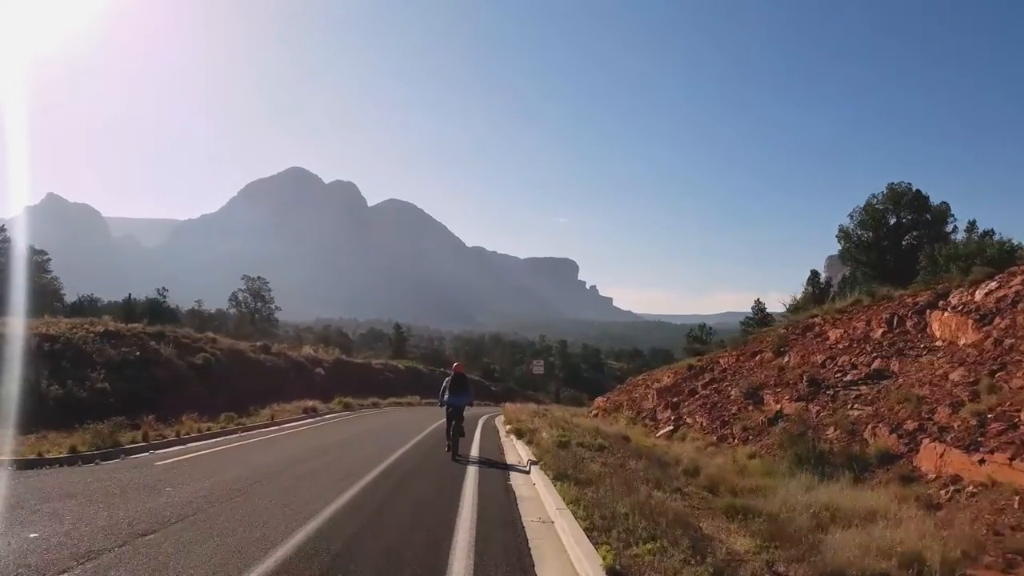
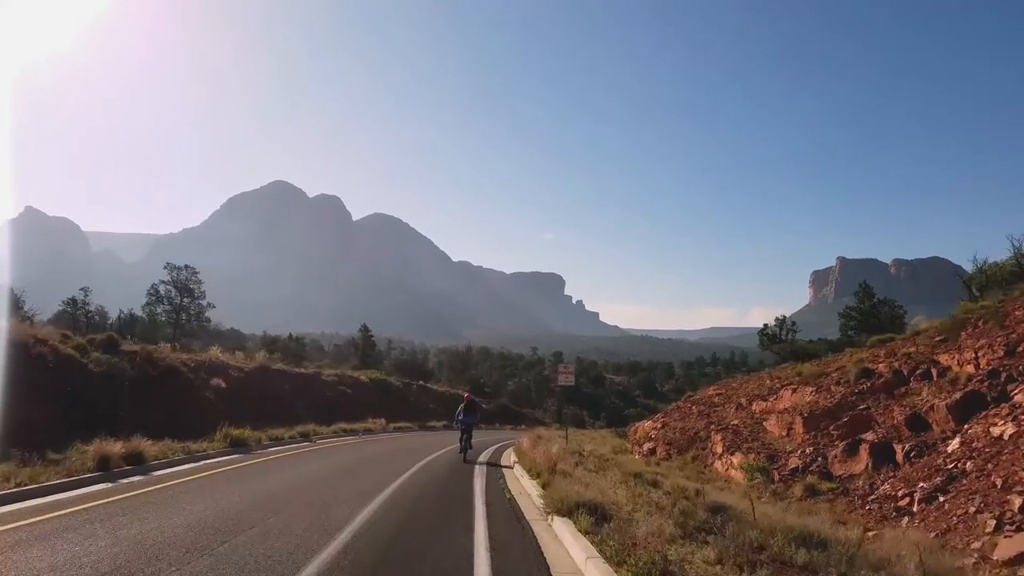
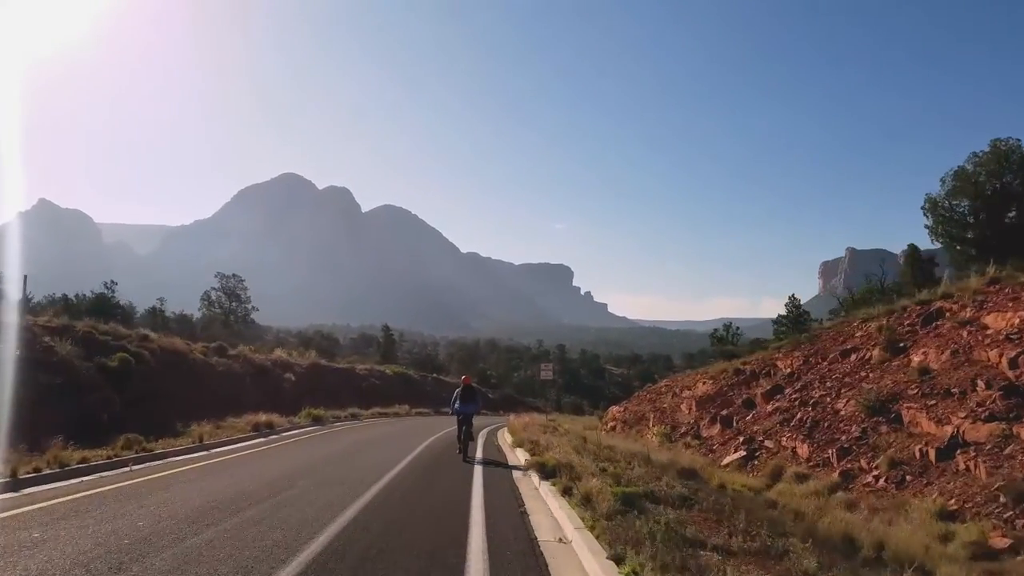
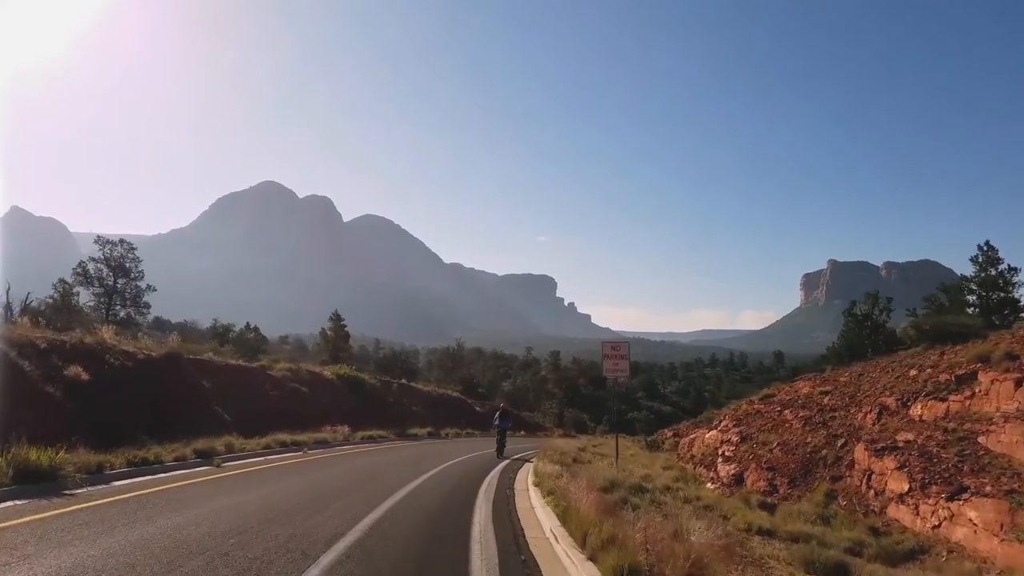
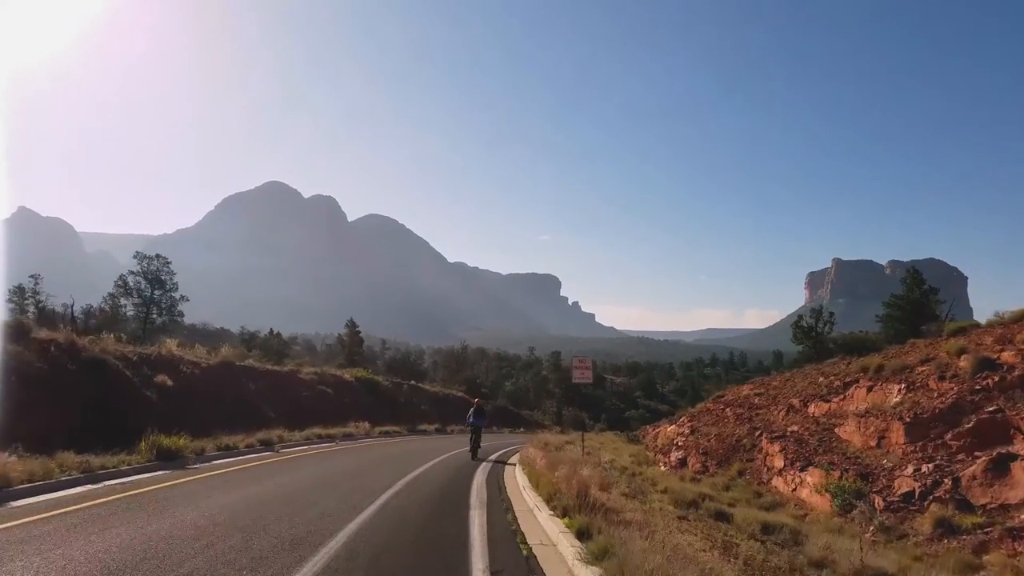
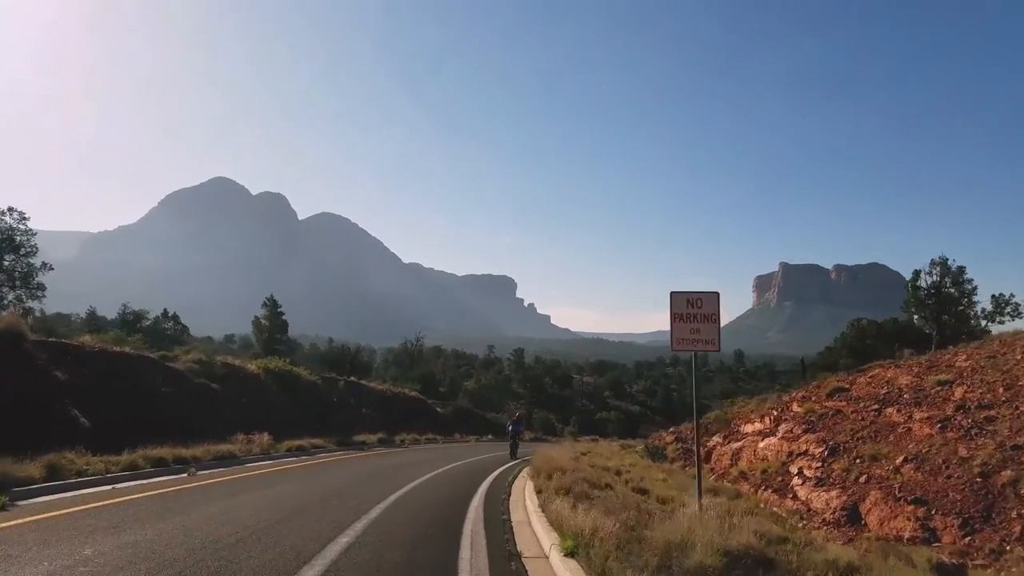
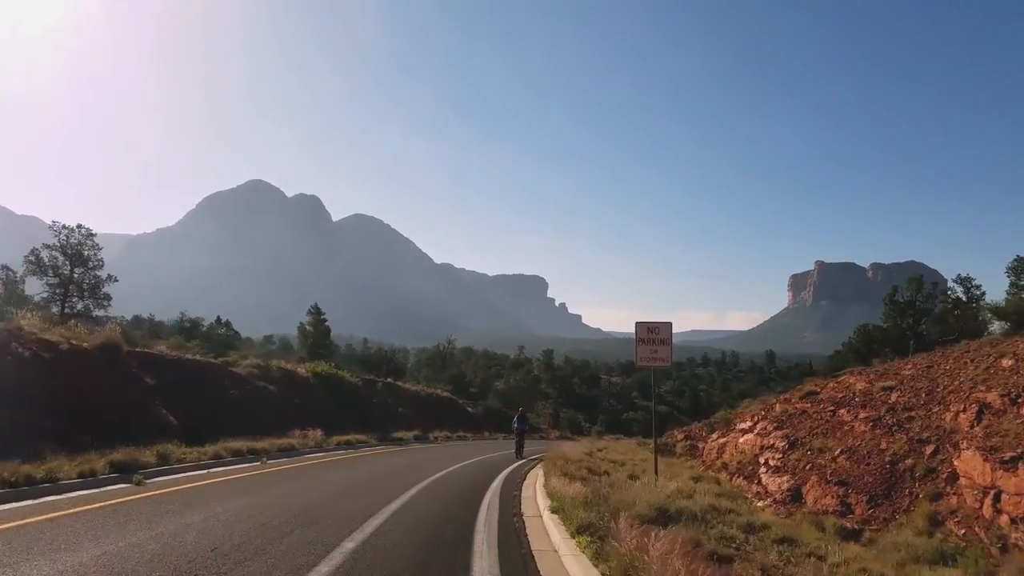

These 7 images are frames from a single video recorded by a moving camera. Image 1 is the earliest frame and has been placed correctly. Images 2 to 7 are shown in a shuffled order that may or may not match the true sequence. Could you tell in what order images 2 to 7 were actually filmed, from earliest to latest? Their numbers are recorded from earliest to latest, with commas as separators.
3, 2, 5, 4, 7, 6
